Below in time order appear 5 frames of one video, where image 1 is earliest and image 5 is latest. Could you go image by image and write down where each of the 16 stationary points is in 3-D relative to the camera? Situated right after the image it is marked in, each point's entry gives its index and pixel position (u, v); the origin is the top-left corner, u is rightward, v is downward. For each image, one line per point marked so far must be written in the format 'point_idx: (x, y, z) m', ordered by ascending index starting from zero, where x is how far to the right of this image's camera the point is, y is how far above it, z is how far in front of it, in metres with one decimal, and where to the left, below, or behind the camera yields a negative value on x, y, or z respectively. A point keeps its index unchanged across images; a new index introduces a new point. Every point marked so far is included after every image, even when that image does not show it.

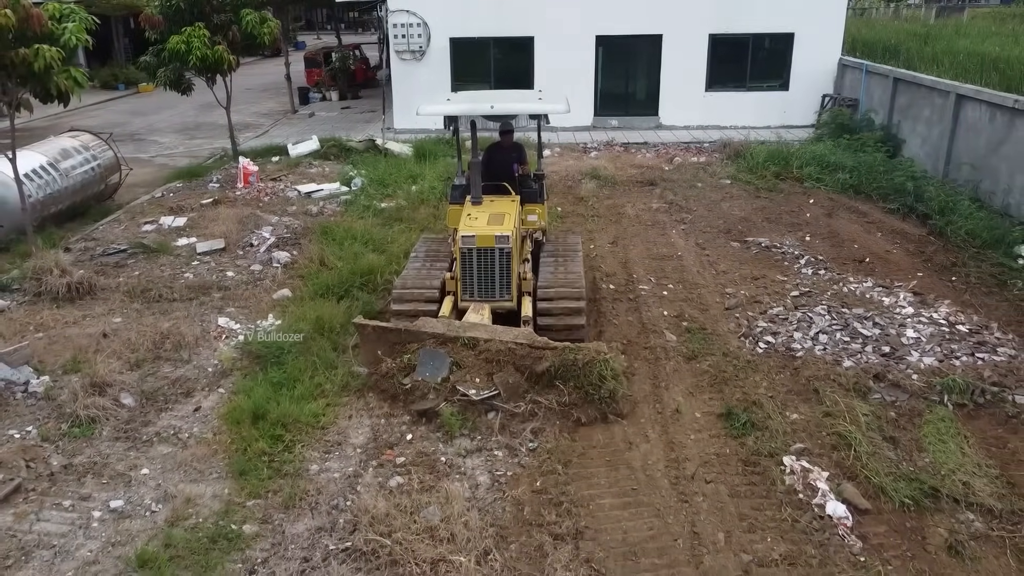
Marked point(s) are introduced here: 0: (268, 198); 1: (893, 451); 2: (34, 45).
0: (-3.1, +1.2, +10.9) m
1: (+2.2, -0.9, +5.0) m
2: (-3.9, +2.0, +7.1) m
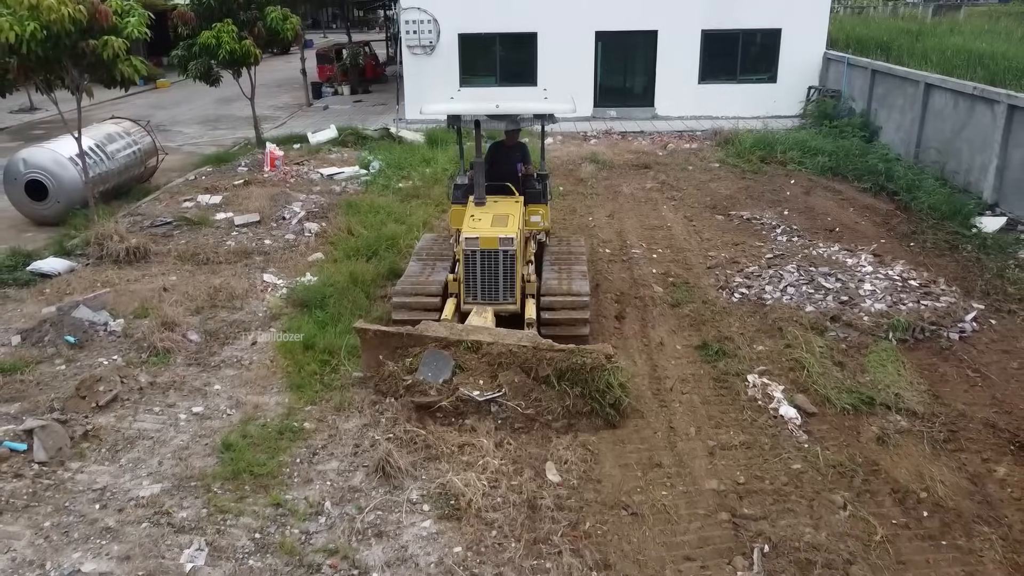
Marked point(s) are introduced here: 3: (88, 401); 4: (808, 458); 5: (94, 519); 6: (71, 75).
0: (-3.0, +1.5, +11.9) m
1: (+2.3, -0.6, +6.0) m
2: (-3.9, +2.4, +8.1) m
3: (-2.7, -0.7, +5.5) m
4: (+1.7, -1.0, +4.9) m
5: (-2.1, -1.2, +4.4) m
6: (-4.3, +2.1, +8.3) m
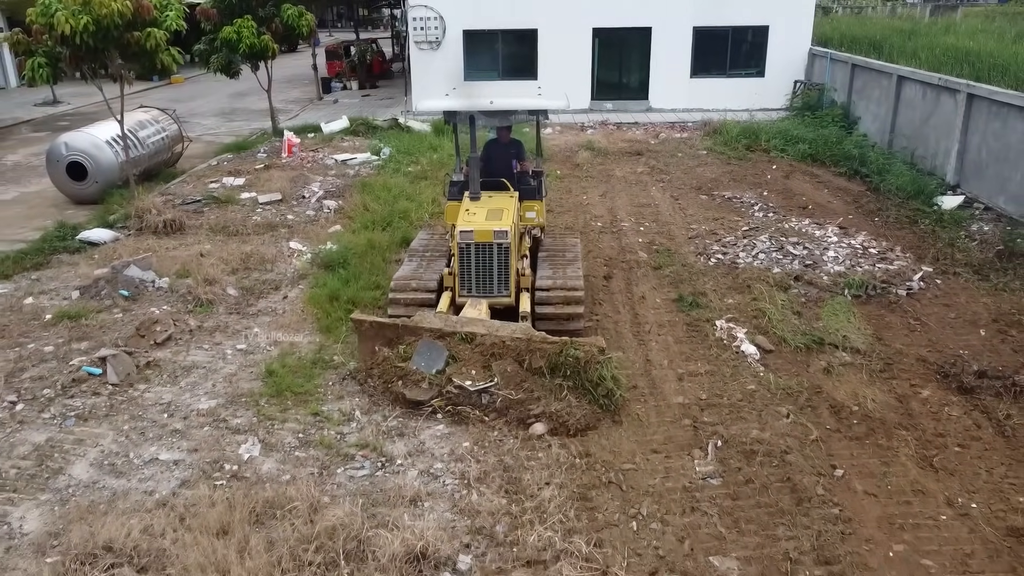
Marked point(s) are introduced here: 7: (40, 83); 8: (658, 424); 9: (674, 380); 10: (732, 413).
0: (-3.0, +1.9, +12.8) m
1: (+2.3, -0.2, +6.9) m
2: (-3.9, +2.7, +9.0) m
3: (-2.7, -0.4, +6.4) m
4: (+1.7, -0.6, +5.8) m
5: (-2.2, -0.8, +5.3) m
6: (-4.3, +2.4, +9.2) m
7: (-4.9, +2.1, +8.9) m
8: (+0.9, -0.8, +5.2) m
9: (+1.1, -0.6, +5.8) m
10: (+1.4, -0.8, +5.3) m
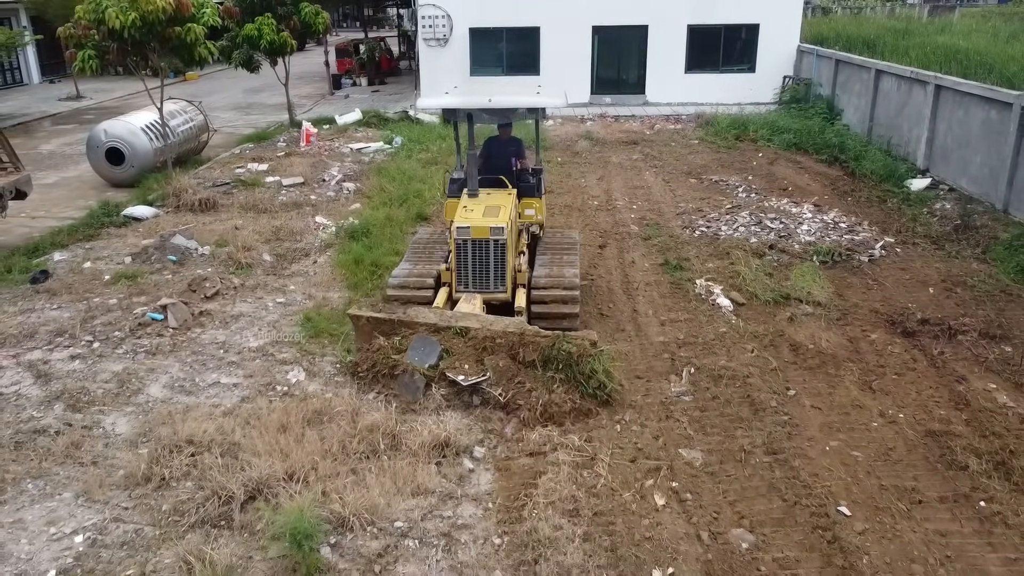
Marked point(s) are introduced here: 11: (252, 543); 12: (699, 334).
0: (-3.0, +2.2, +13.8) m
1: (+2.4, +0.1, +7.8) m
2: (-3.8, +3.1, +9.9) m
3: (-2.7, 0.0, +7.3) m
4: (+1.7, -0.3, +6.7) m
5: (-2.1, -0.5, +6.2) m
6: (-4.2, +2.8, +10.1) m
7: (-4.9, +2.5, +9.8) m
8: (+0.9, -0.5, +6.1) m
9: (+1.1, -0.3, +6.7) m
10: (+1.4, -0.4, +6.2) m
11: (-1.2, -1.2, +4.1) m
12: (+1.4, -0.4, +6.5) m
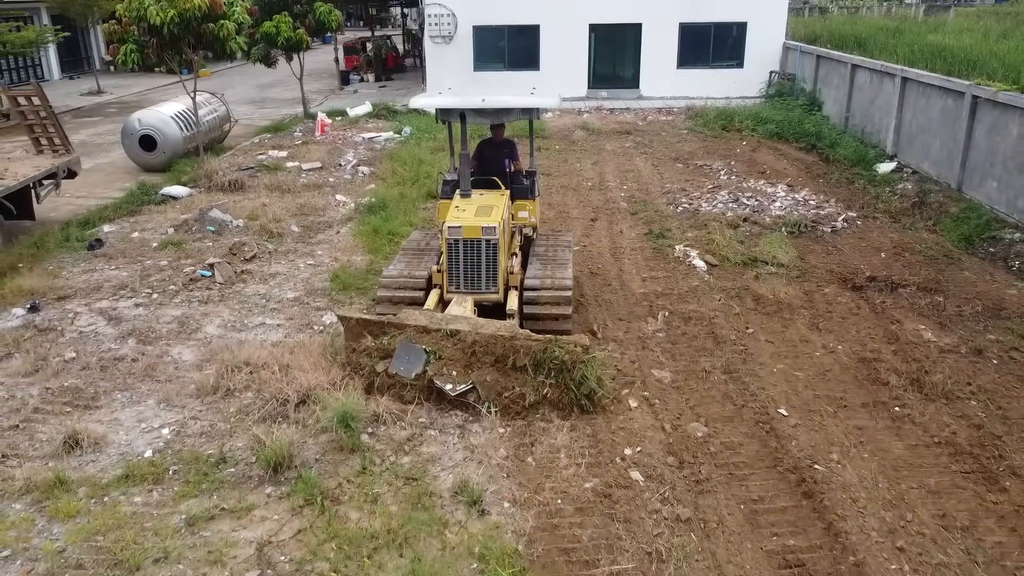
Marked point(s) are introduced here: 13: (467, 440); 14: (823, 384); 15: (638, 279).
0: (-2.9, +2.6, +14.8) m
1: (+2.4, +0.4, +8.8) m
2: (-3.8, +3.4, +11.0) m
3: (-2.7, +0.3, +8.4) m
4: (+1.7, +0.1, +7.7) m
5: (-2.1, -0.1, +7.2) m
6: (-4.2, +3.1, +11.2) m
7: (-4.9, +2.8, +10.9) m
8: (+0.9, -0.1, +7.1) m
9: (+1.2, +0.1, +7.7) m
10: (+1.4, -0.1, +7.3) m
11: (-1.2, -0.9, +5.1) m
12: (+1.4, 0.0, +7.5) m
13: (-0.3, -0.9, +5.0) m
14: (+2.1, -0.7, +5.8) m
15: (+1.1, +0.1, +7.8) m
